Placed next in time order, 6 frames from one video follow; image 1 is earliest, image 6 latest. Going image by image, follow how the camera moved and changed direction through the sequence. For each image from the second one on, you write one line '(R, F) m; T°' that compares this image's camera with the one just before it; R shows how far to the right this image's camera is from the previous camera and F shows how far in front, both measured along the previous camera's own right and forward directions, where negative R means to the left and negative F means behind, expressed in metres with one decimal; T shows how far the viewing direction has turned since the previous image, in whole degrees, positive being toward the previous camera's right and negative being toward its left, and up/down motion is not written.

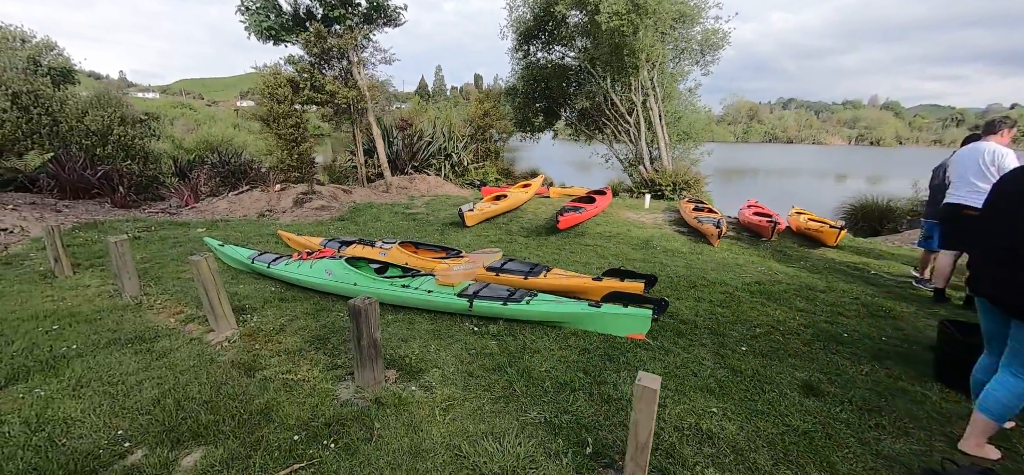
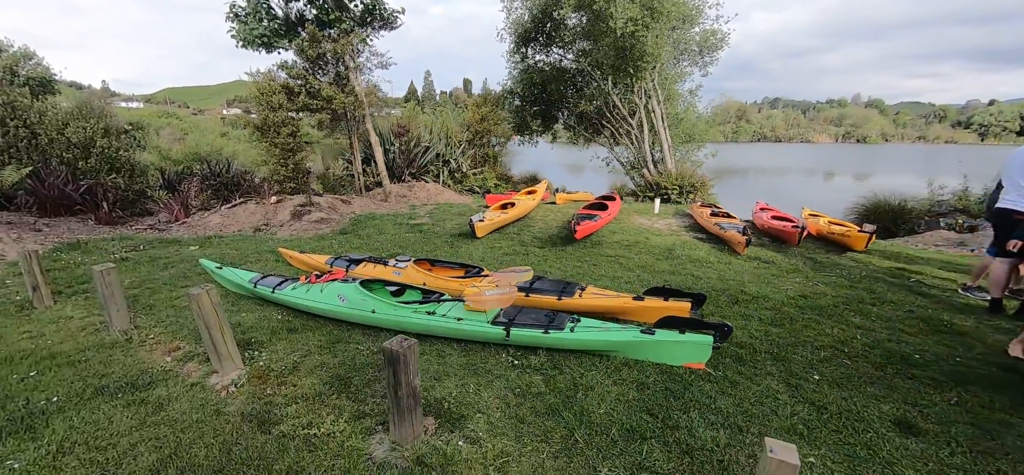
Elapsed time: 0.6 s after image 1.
(-0.4, +0.4) m; +1°
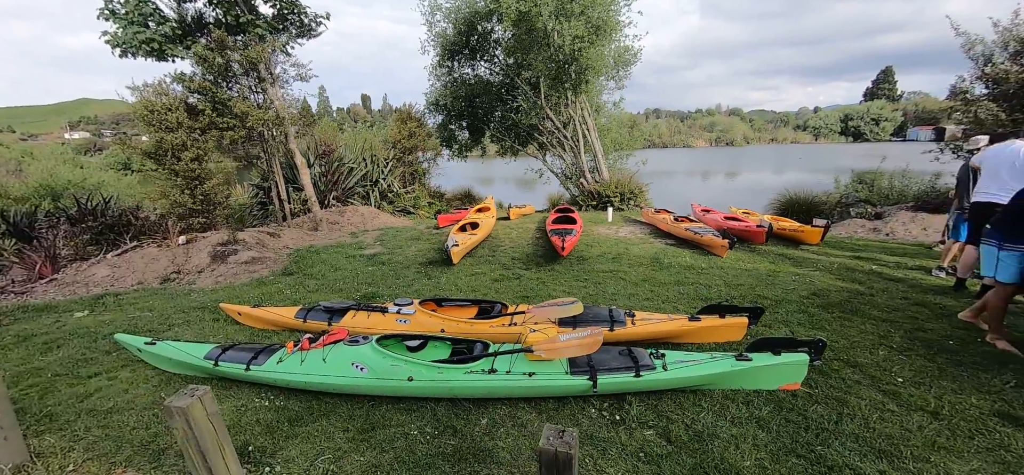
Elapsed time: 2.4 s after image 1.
(-1.2, +0.8) m; +12°
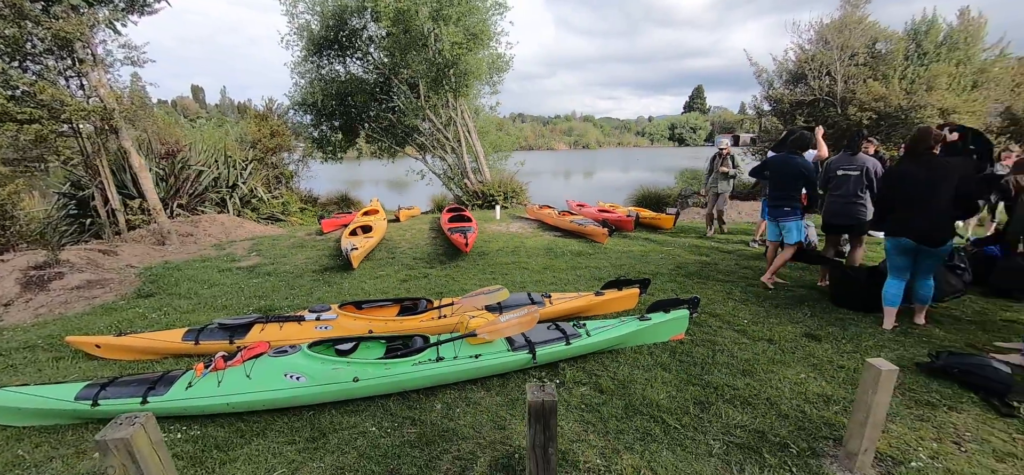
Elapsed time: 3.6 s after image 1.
(-0.5, -0.2) m; +17°
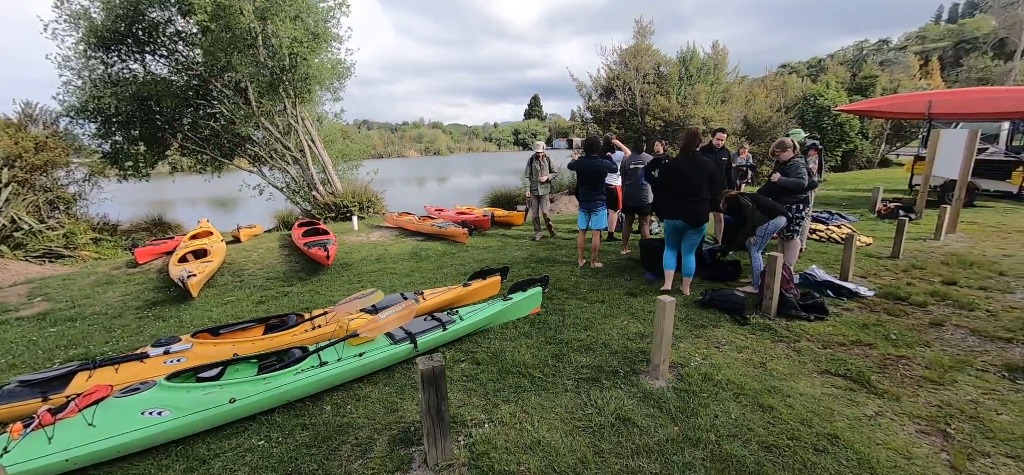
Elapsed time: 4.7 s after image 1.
(-0.1, -0.5) m; +19°
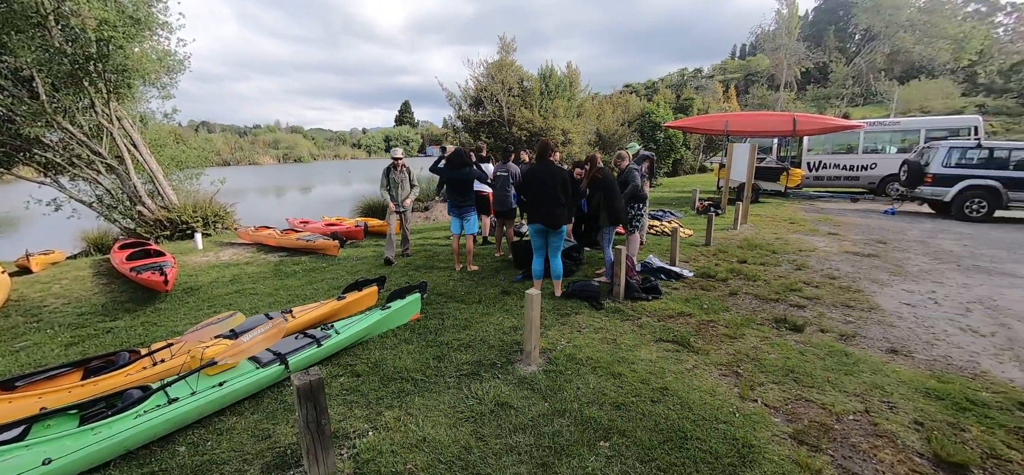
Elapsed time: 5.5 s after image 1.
(0.0, -0.2) m; +17°
